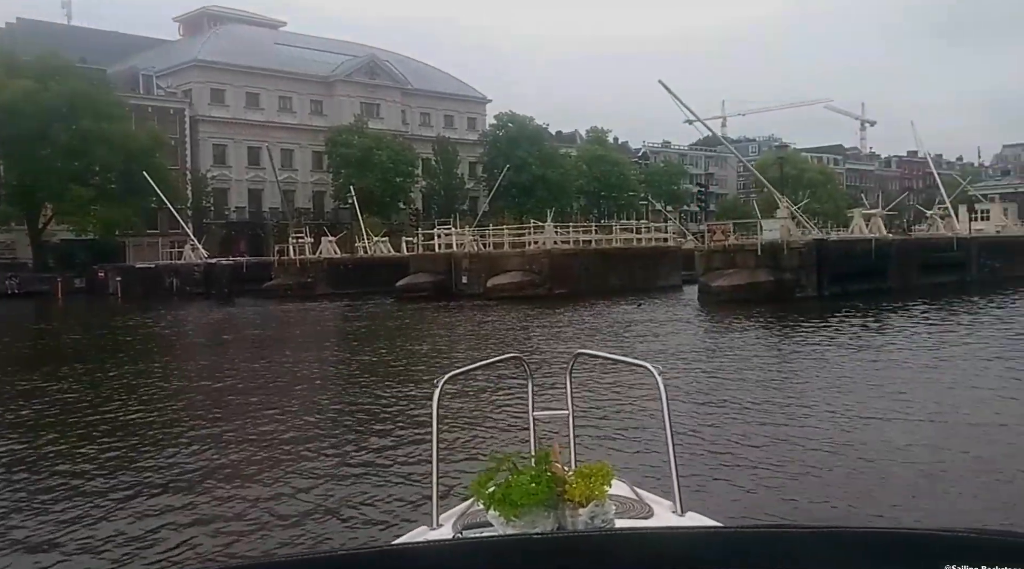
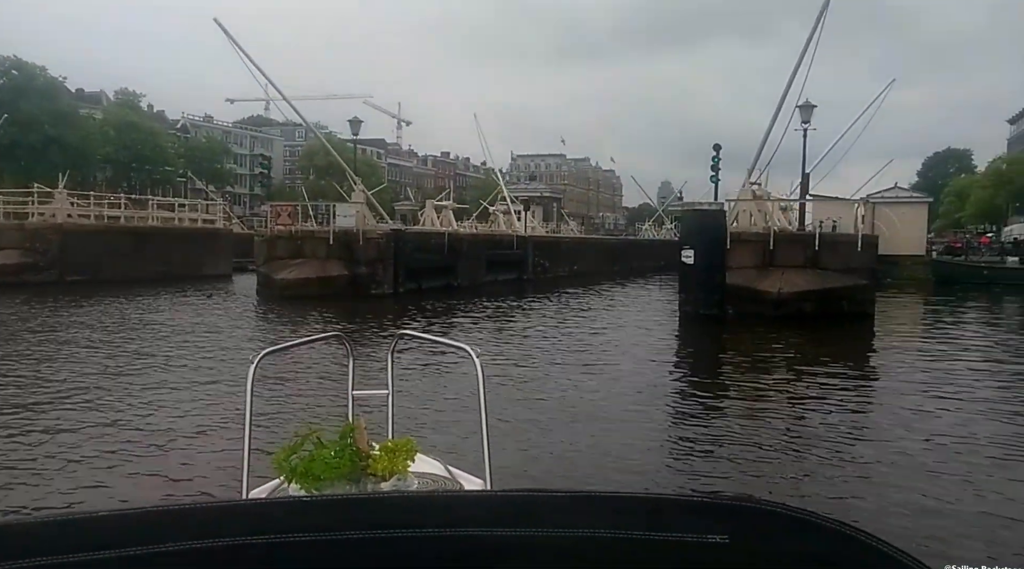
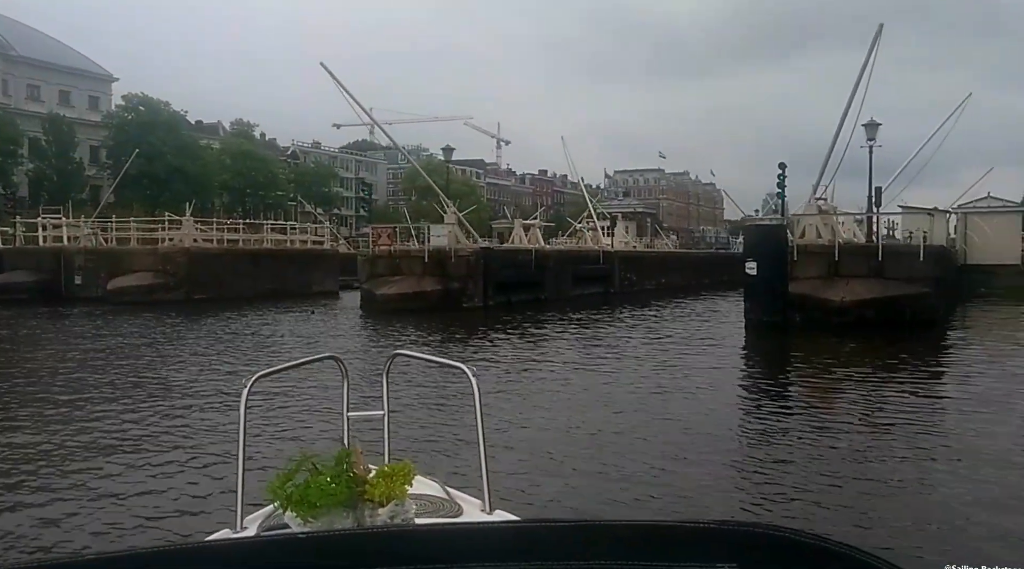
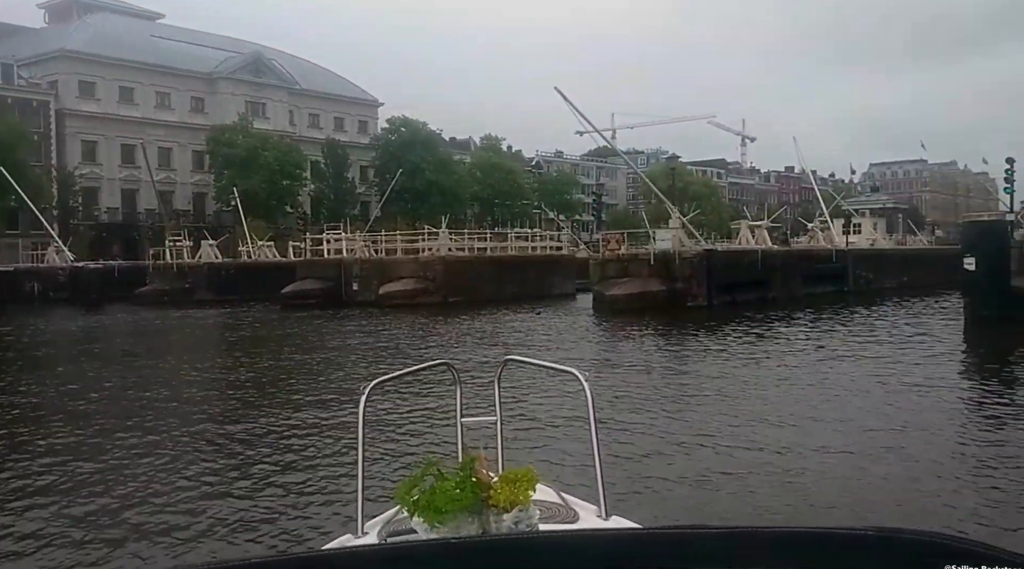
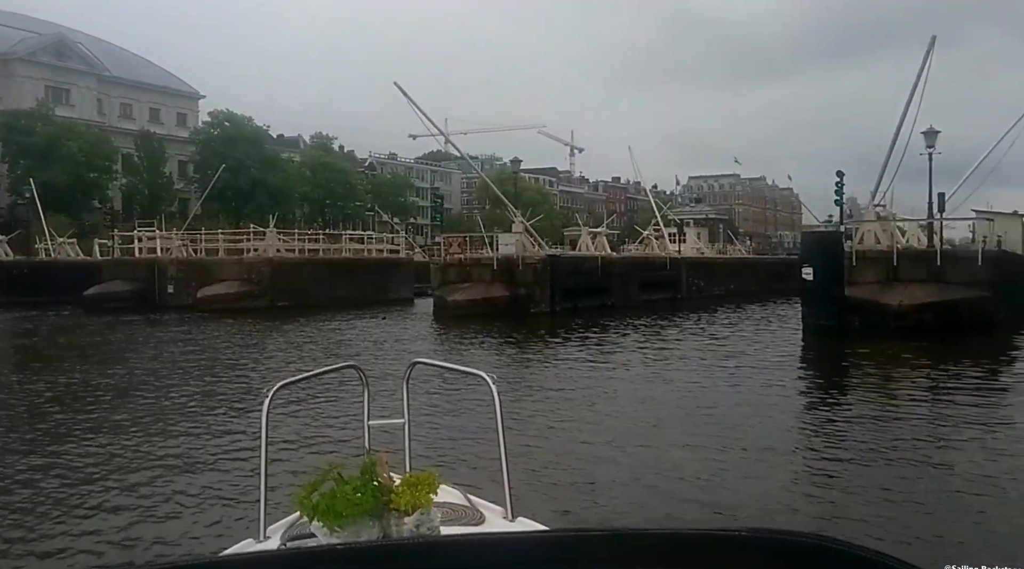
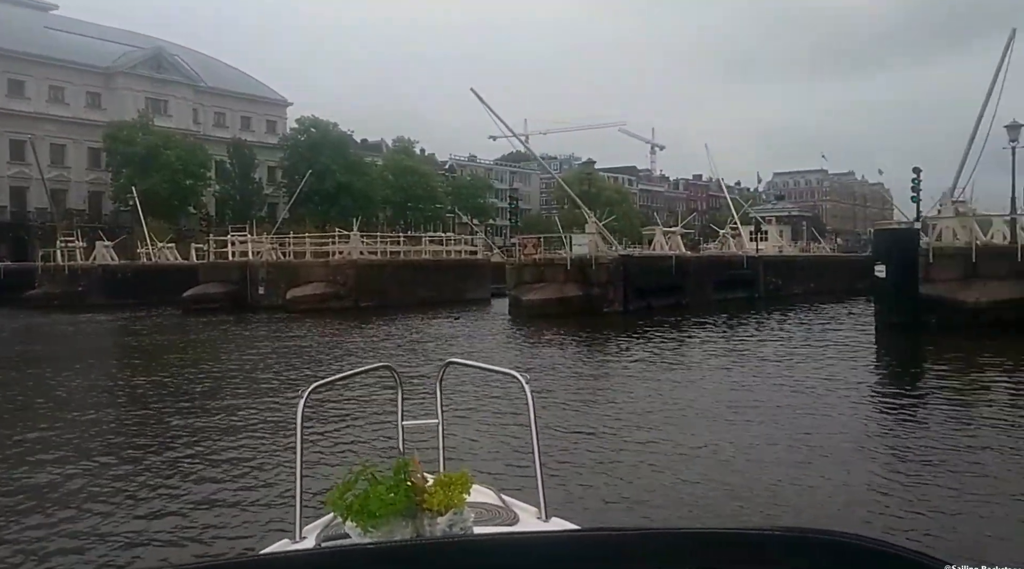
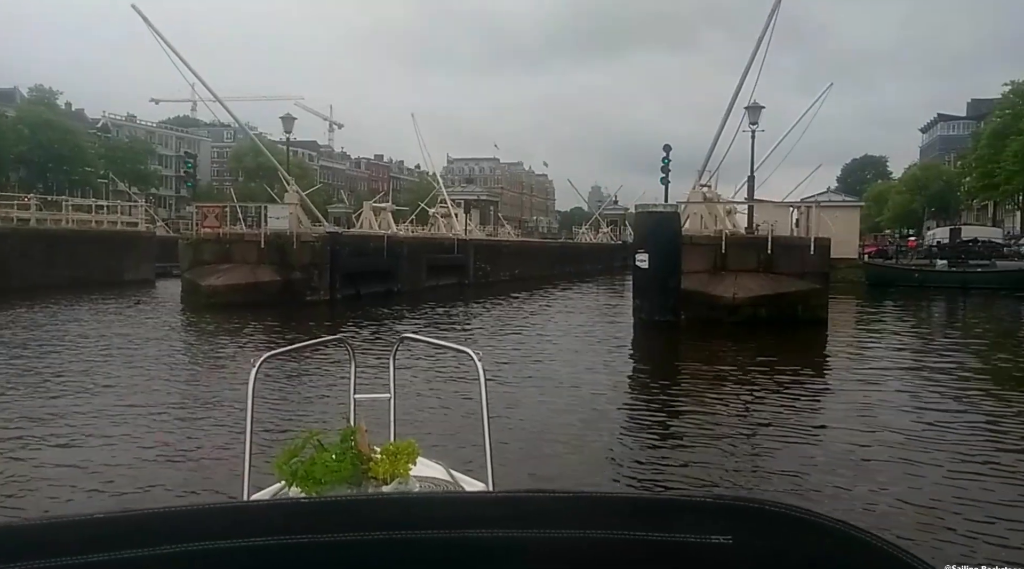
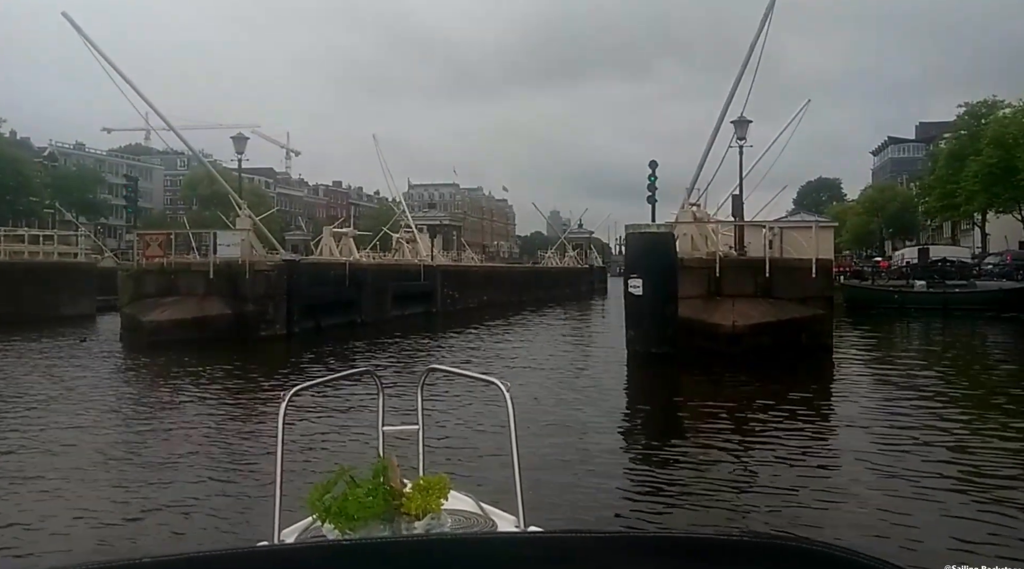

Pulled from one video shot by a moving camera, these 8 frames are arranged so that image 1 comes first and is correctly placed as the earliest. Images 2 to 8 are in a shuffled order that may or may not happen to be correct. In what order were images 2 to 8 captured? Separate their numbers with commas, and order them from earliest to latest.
4, 6, 5, 3, 2, 7, 8
